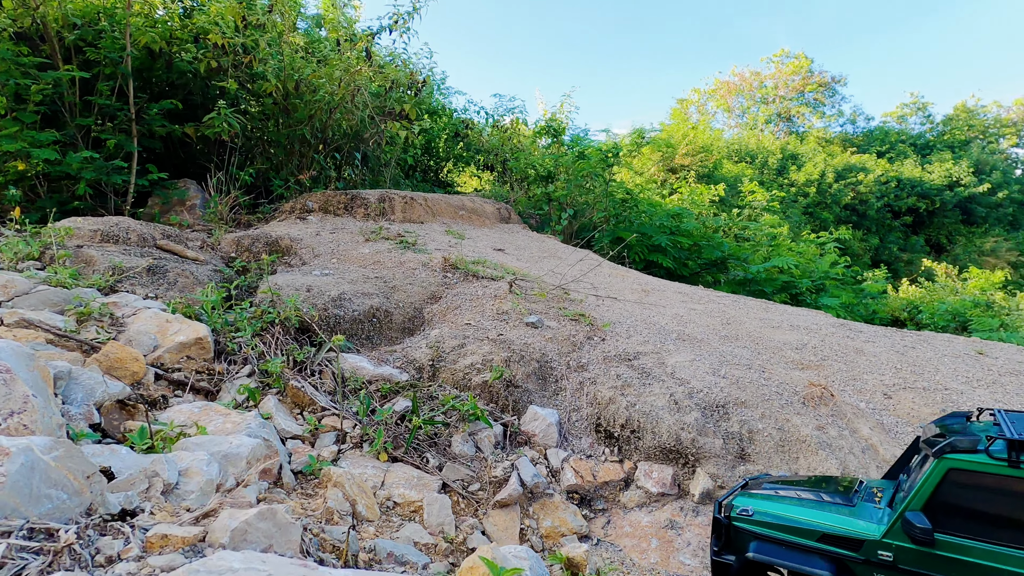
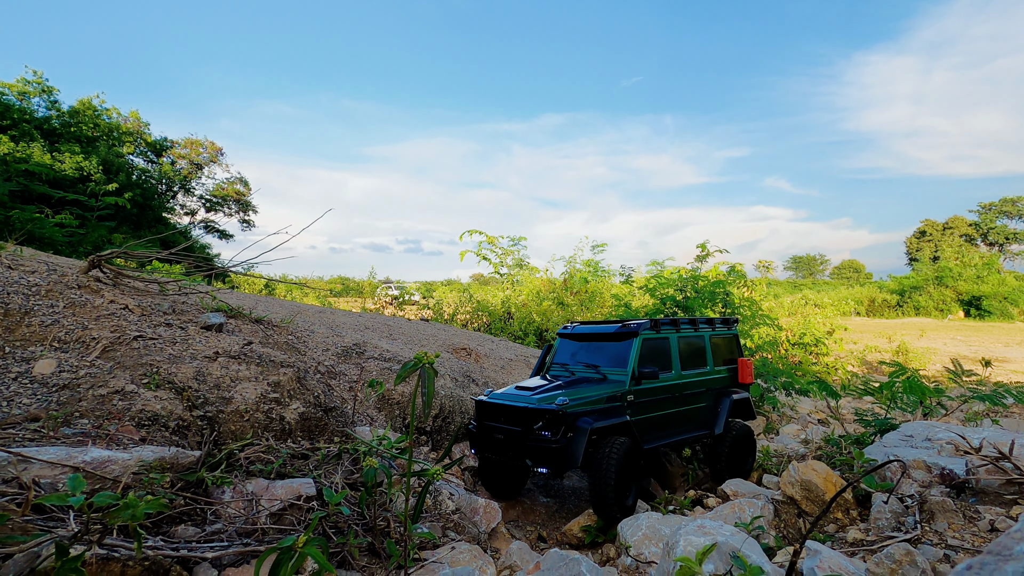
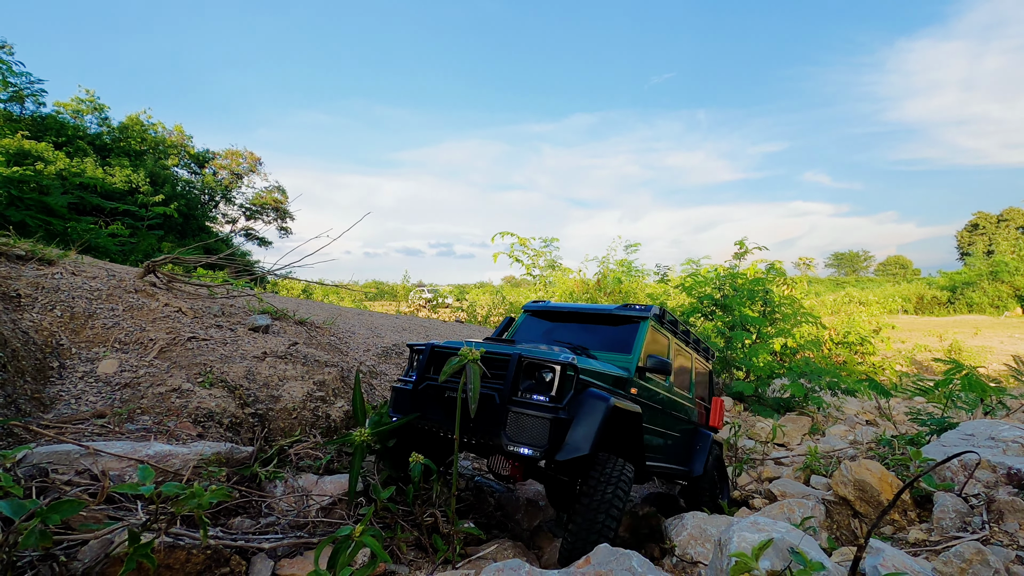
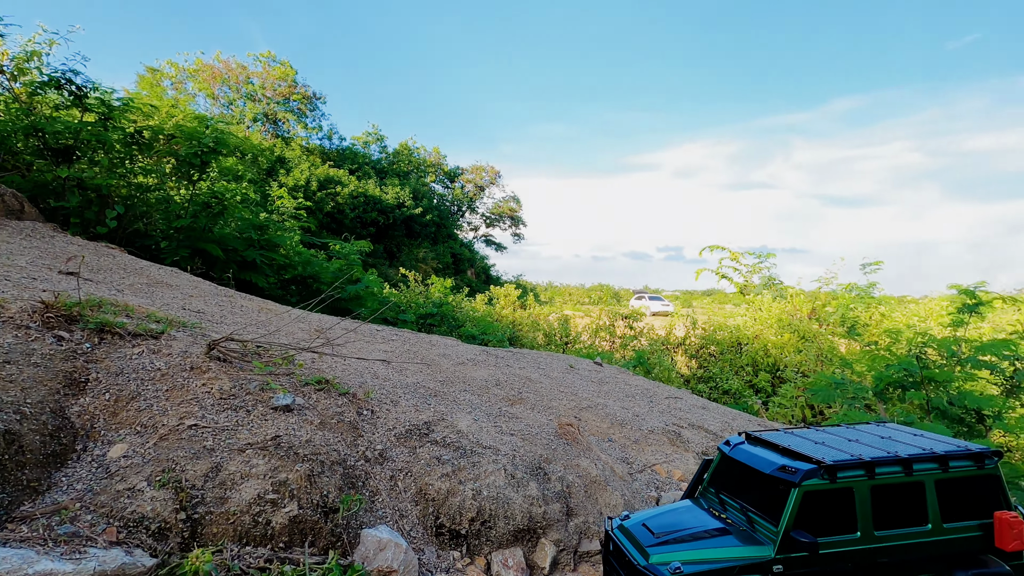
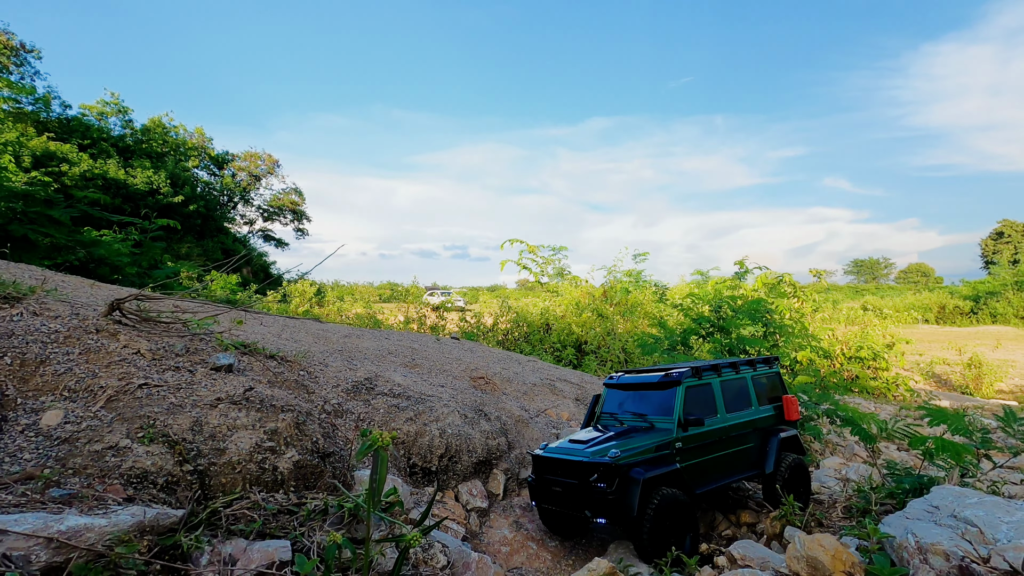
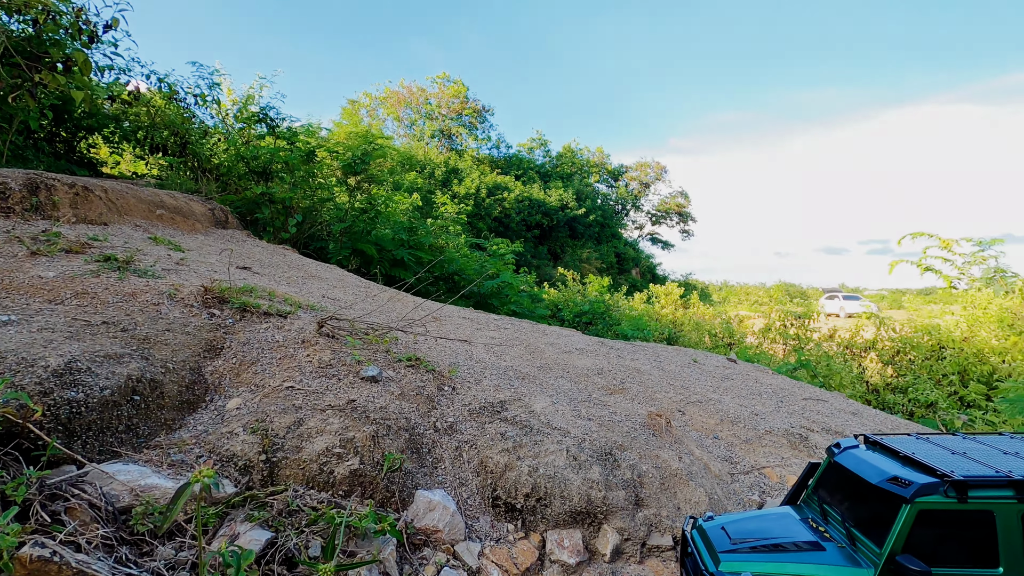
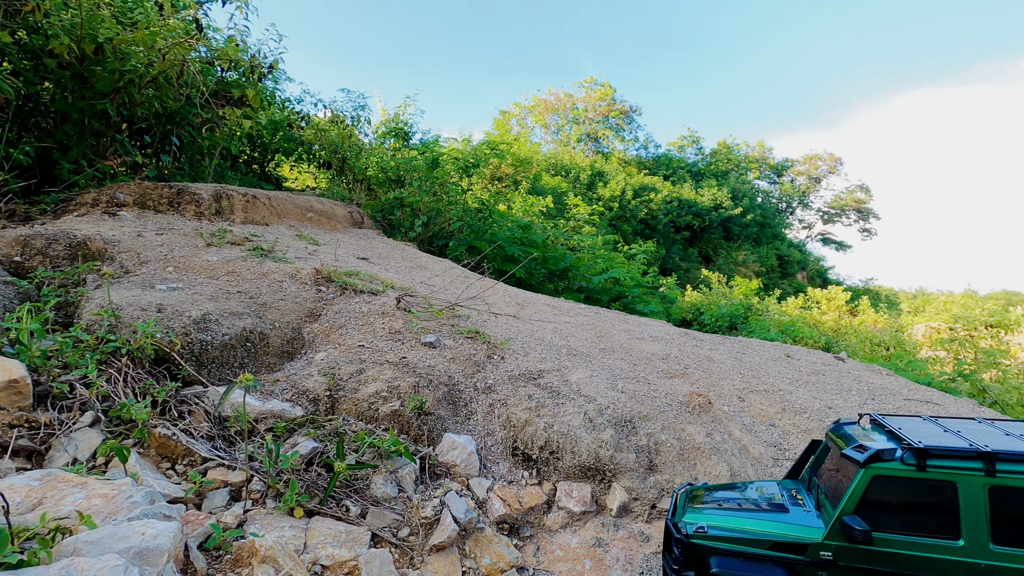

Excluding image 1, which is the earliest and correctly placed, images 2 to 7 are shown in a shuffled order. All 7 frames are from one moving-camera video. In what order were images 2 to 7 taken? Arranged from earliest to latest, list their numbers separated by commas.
7, 6, 4, 5, 2, 3
